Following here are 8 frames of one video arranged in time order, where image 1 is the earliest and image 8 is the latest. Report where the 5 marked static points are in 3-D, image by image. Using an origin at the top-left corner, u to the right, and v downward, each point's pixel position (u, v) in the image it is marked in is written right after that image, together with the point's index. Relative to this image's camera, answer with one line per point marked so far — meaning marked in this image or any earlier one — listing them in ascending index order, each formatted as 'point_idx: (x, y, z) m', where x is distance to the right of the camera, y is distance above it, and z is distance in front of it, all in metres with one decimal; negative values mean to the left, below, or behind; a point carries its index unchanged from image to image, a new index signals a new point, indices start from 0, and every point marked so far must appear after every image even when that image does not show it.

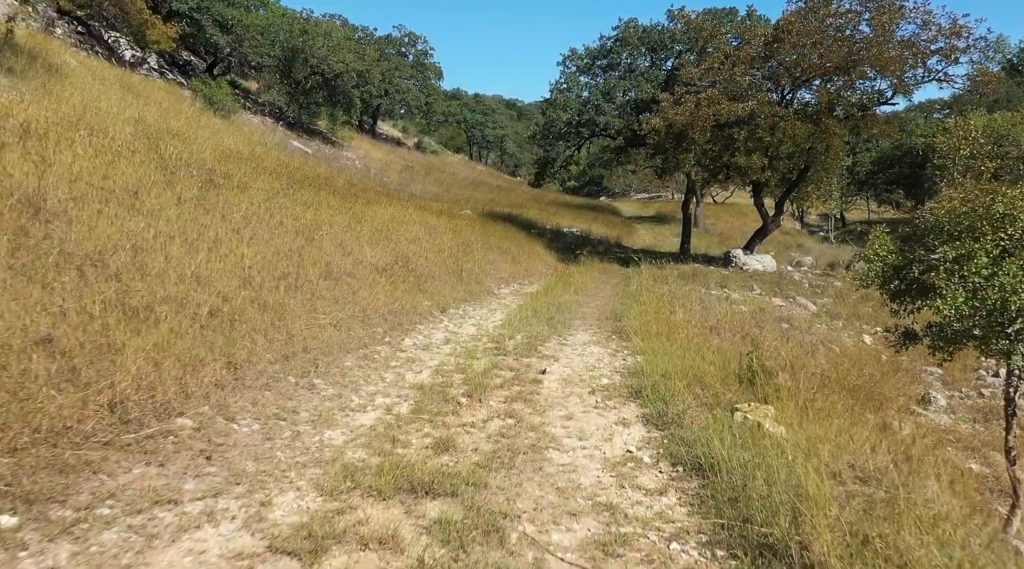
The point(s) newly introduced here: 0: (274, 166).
0: (-6.1, +3.0, +19.1) m
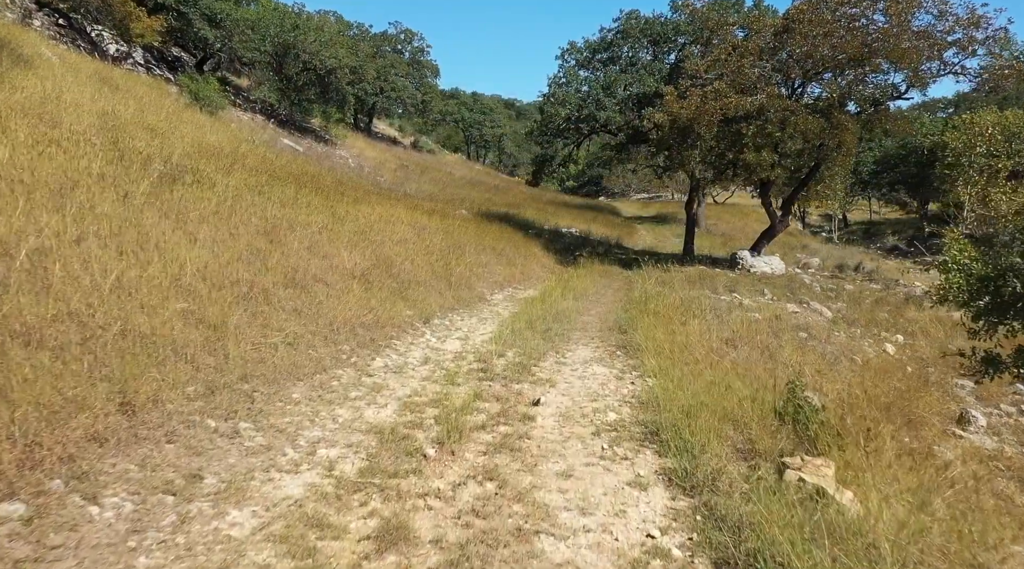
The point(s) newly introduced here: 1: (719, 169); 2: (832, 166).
0: (-6.2, +3.0, +18.1) m
1: (+5.6, +3.1, +19.9) m
2: (+8.6, +3.2, +19.8) m
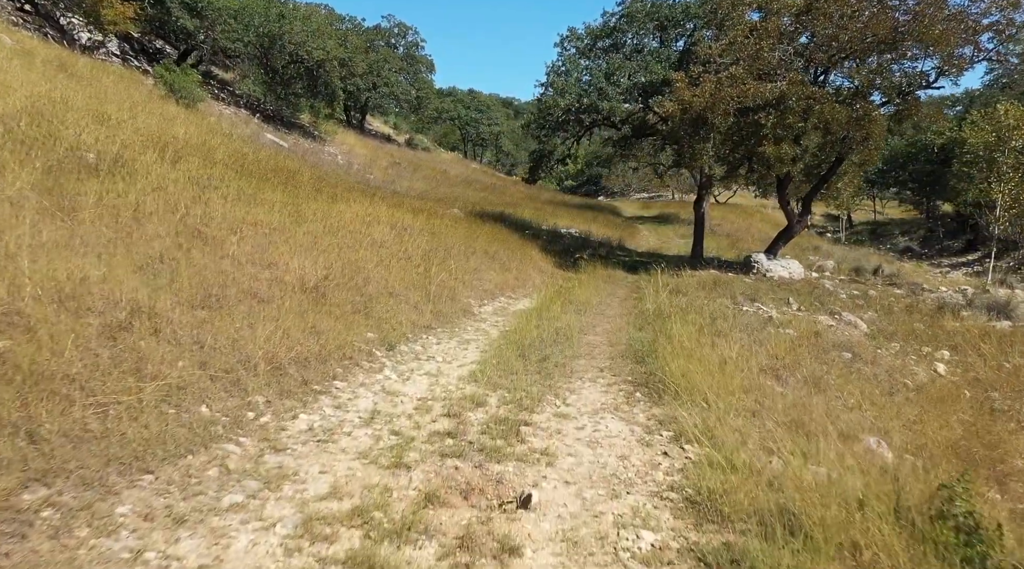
0: (-6.3, +2.8, +16.4) m
1: (+5.5, +3.0, +18.2) m
2: (+8.5, +3.0, +18.1) m
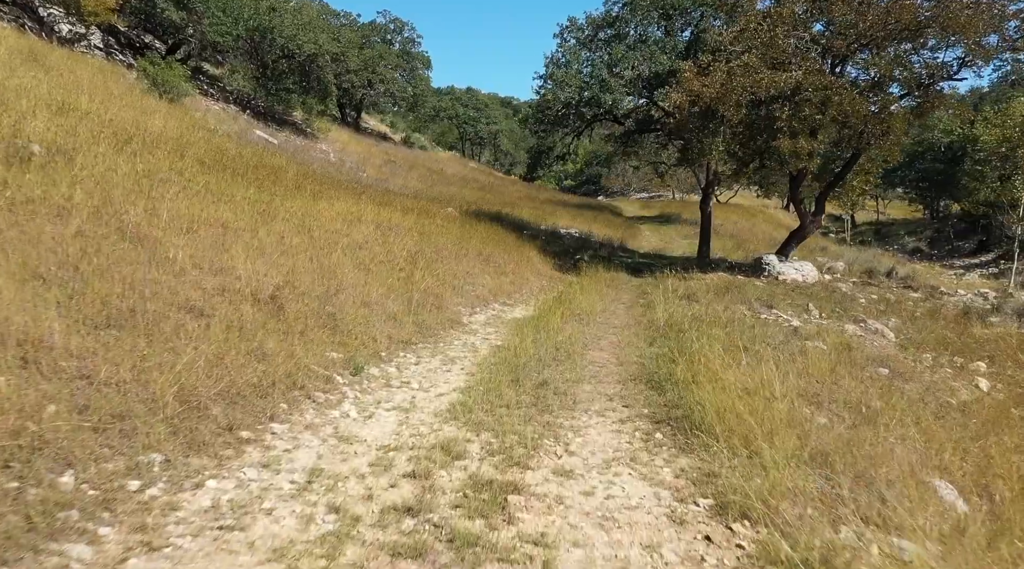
0: (-6.4, +2.8, +15.3) m
1: (+5.4, +2.9, +17.1) m
2: (+8.4, +3.0, +17.1) m
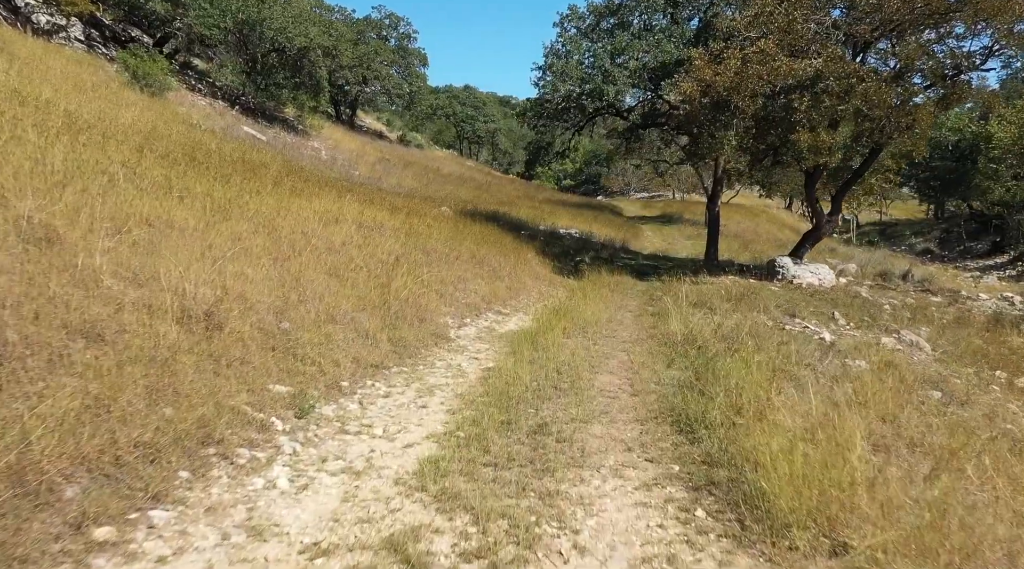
0: (-6.5, +2.7, +14.2) m
1: (+5.3, +2.8, +16.0) m
2: (+8.4, +2.9, +16.0) m
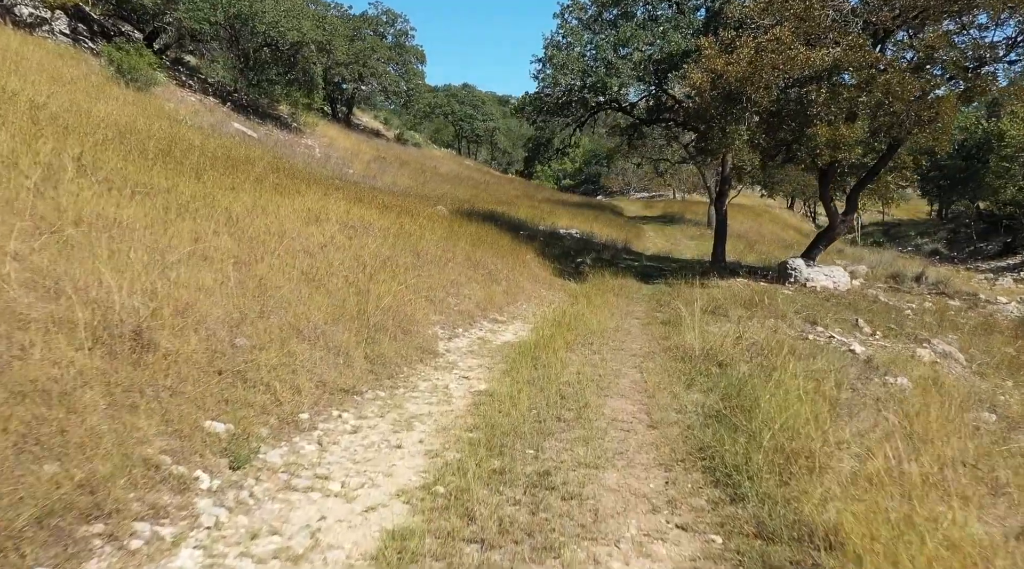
0: (-6.5, +2.6, +13.3) m
1: (+5.3, +2.7, +15.1) m
2: (+8.3, +2.8, +15.1) m
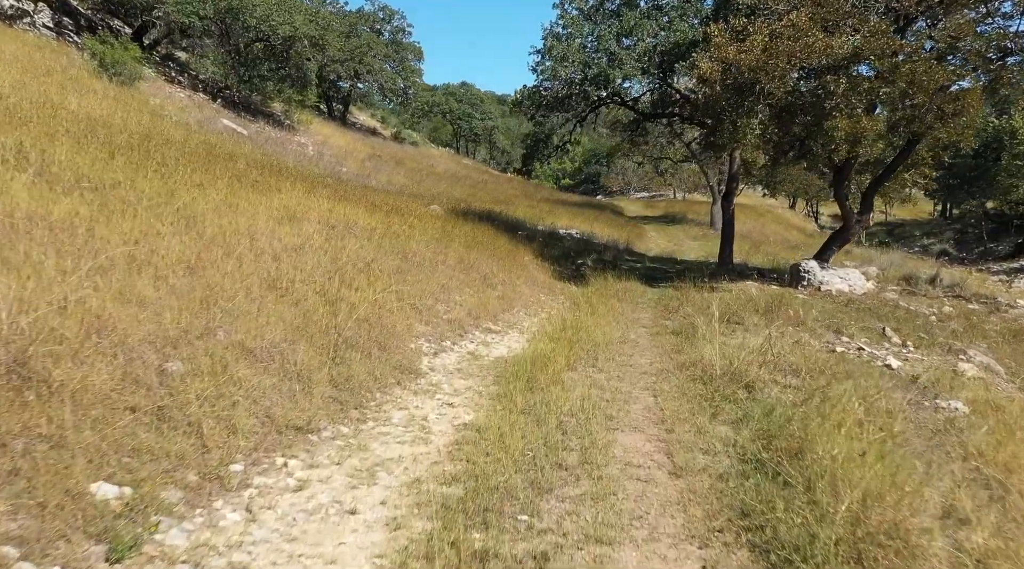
0: (-6.6, +2.5, +12.4) m
1: (+5.2, +2.6, +14.3) m
2: (+8.3, +2.7, +14.3) m
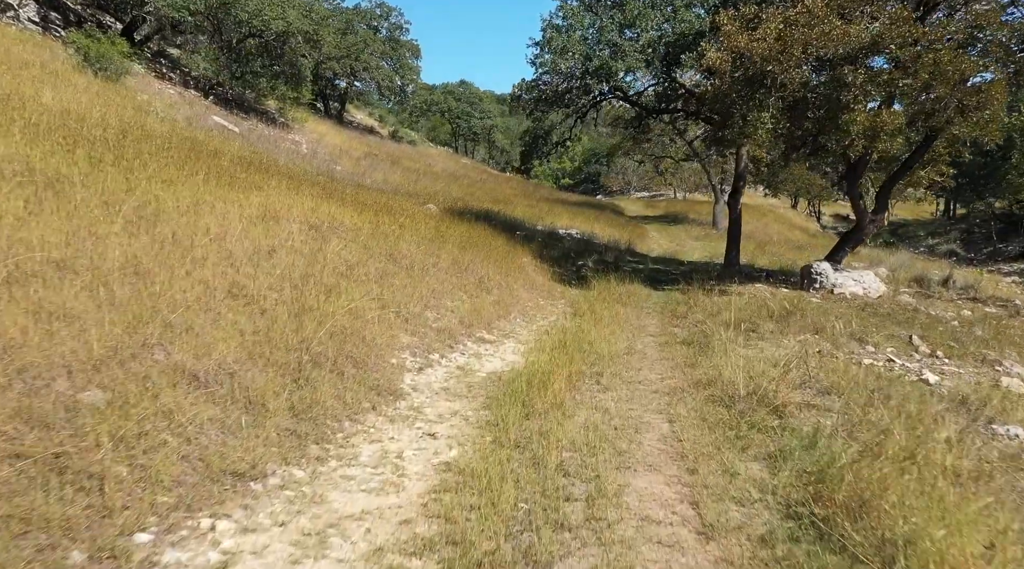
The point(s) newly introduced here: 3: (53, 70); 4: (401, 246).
0: (-6.6, +2.5, +11.7) m
1: (+5.2, +2.6, +13.6) m
2: (+8.2, +2.7, +13.5) m
3: (-11.2, +5.2, +17.9) m
4: (-1.4, +0.5, +9.5) m
